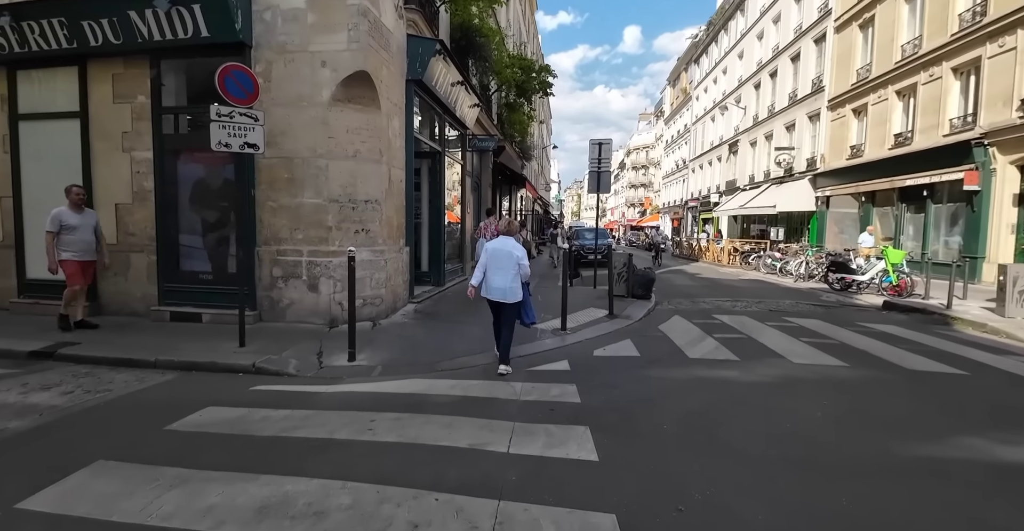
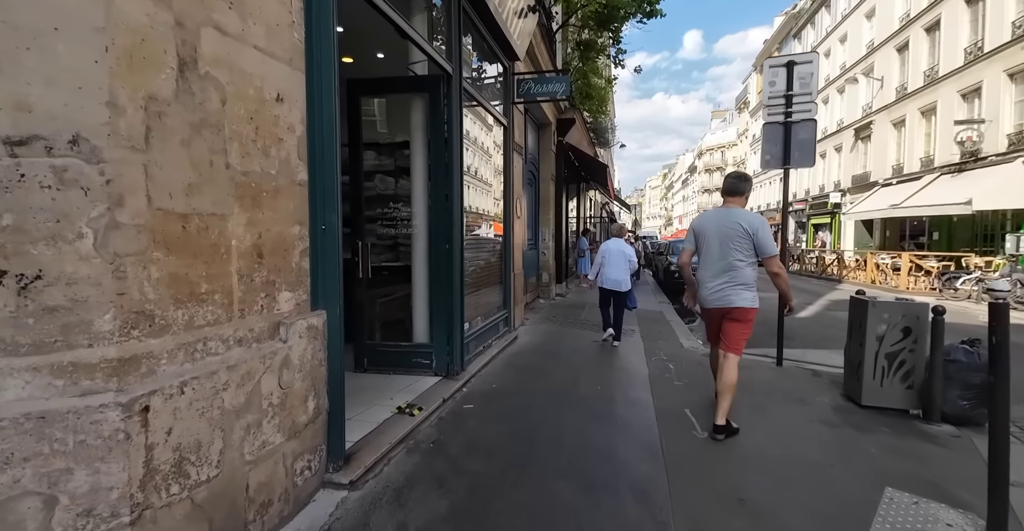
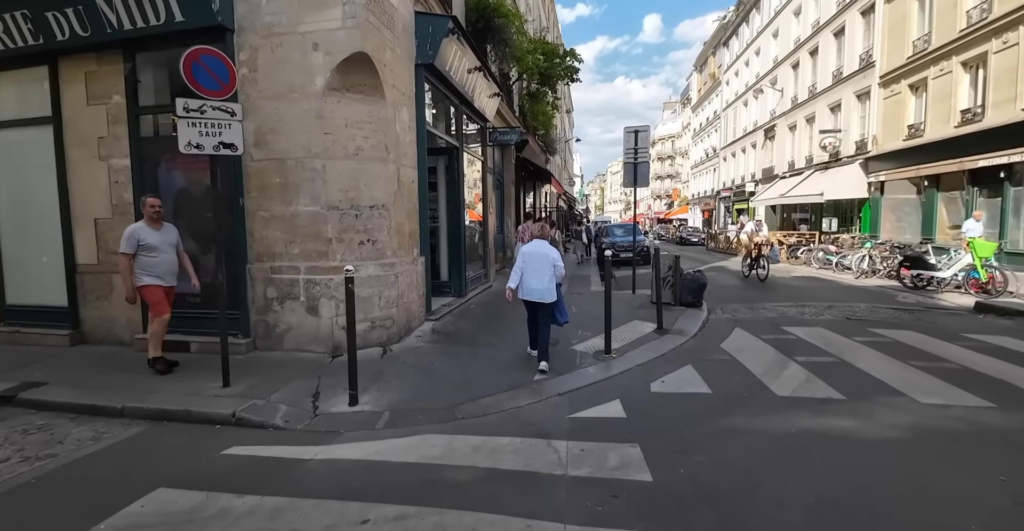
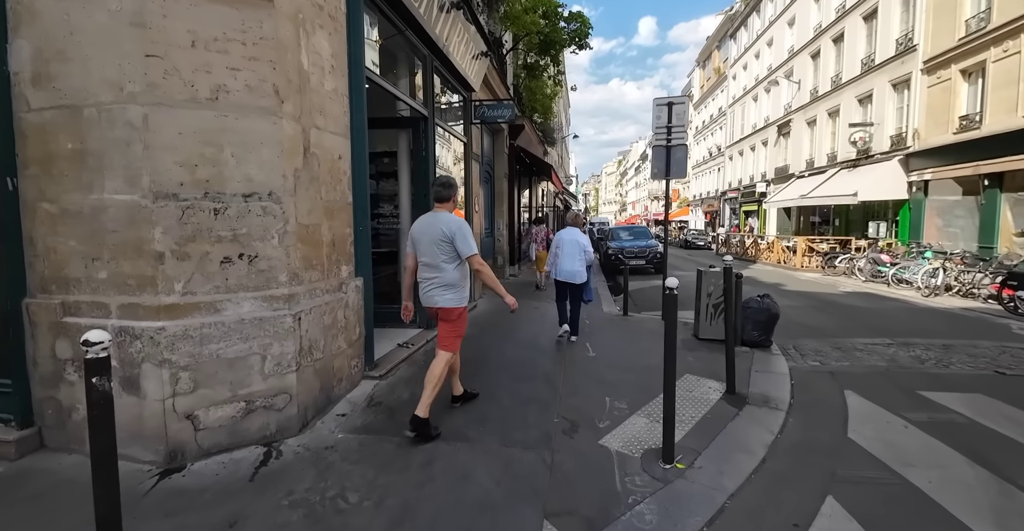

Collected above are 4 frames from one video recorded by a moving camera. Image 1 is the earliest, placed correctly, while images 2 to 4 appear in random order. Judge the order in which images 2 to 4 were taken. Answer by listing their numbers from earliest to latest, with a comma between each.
3, 4, 2
